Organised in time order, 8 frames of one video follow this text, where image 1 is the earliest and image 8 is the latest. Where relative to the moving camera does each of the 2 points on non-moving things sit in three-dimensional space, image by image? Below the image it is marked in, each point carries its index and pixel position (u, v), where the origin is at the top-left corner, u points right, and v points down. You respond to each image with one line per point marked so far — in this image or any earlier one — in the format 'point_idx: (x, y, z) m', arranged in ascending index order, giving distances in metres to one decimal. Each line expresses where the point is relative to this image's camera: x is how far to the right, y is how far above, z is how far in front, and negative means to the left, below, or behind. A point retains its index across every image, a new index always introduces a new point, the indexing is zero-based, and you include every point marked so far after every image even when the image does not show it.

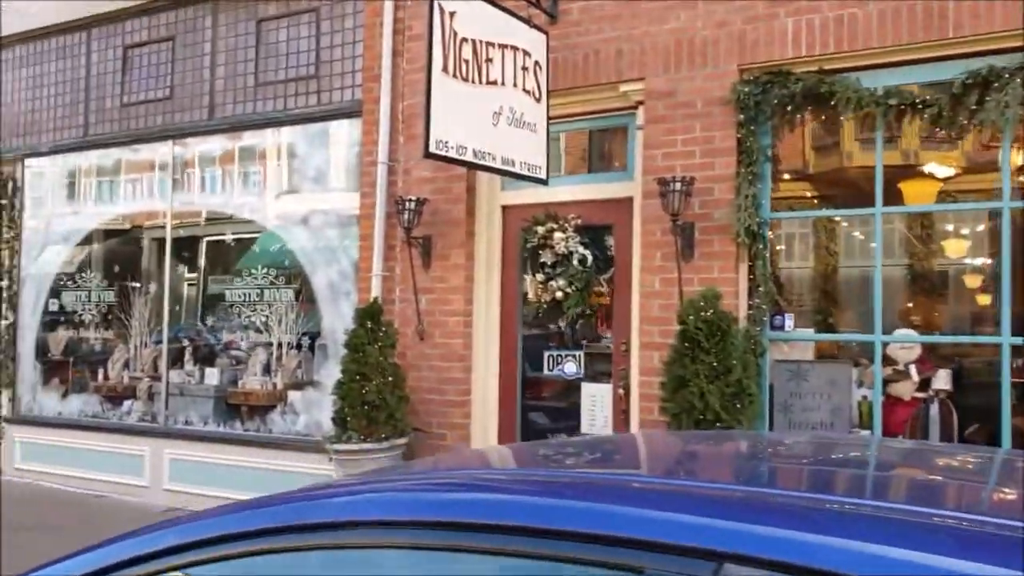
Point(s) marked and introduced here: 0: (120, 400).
0: (-3.5, -1.0, +8.4) m
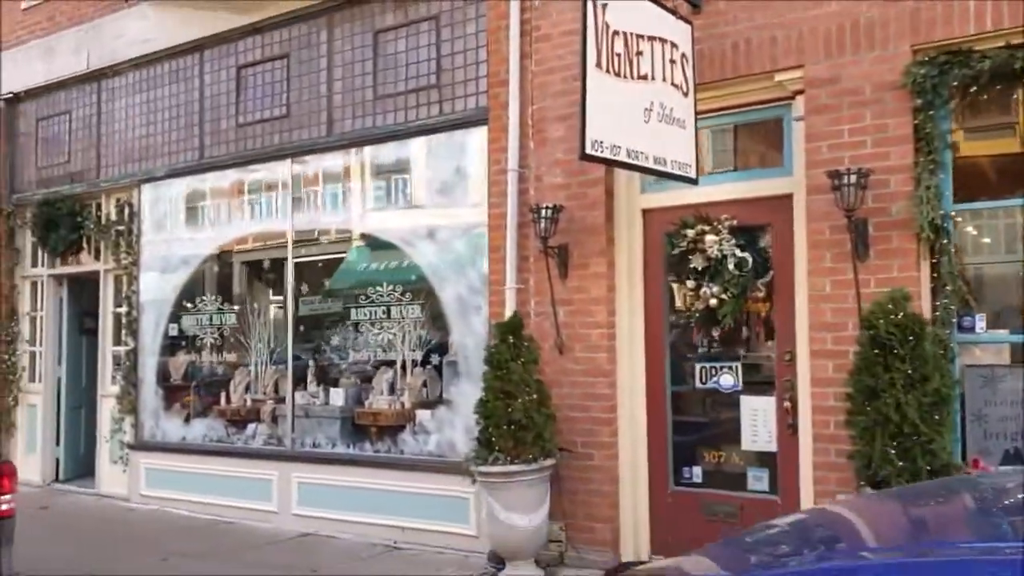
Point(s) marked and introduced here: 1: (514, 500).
0: (-2.4, -1.2, +8.3) m
1: (0.0, -1.3, +5.7) m
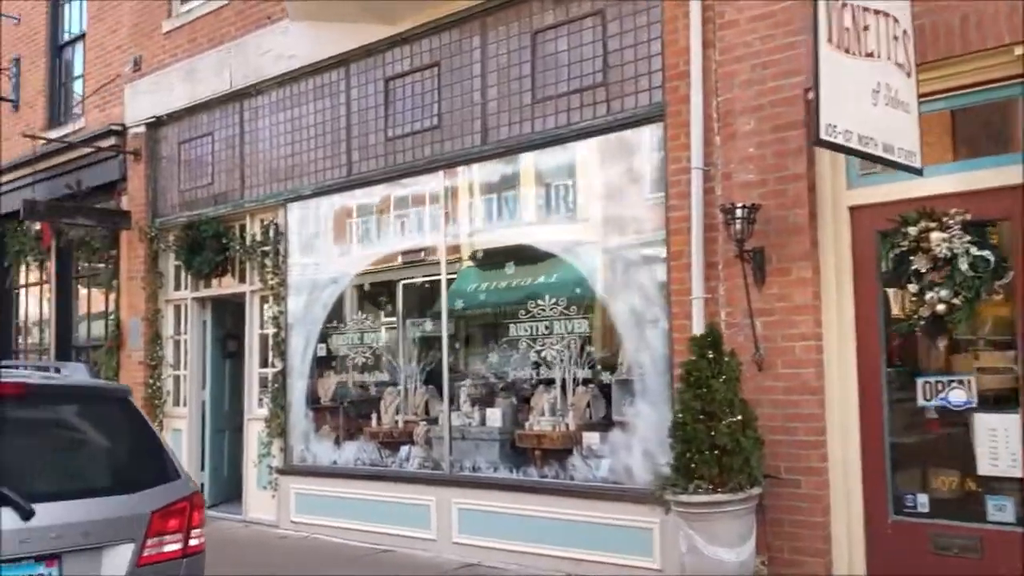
0: (-1.0, -1.3, +8.0) m
1: (+1.1, -1.3, +5.1) m
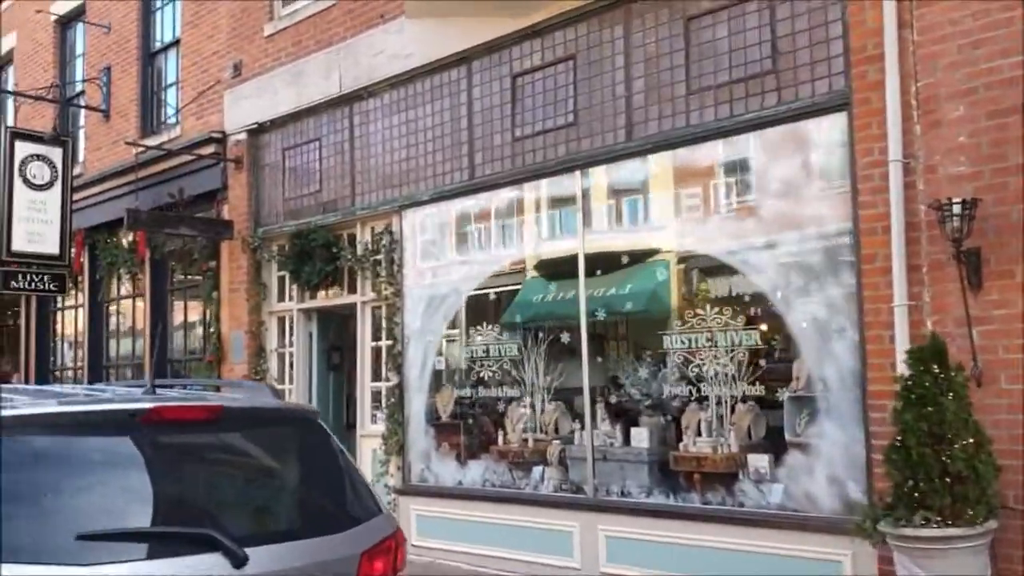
0: (+0.1, -1.4, +7.5) m
1: (+2.1, -1.3, +4.5) m
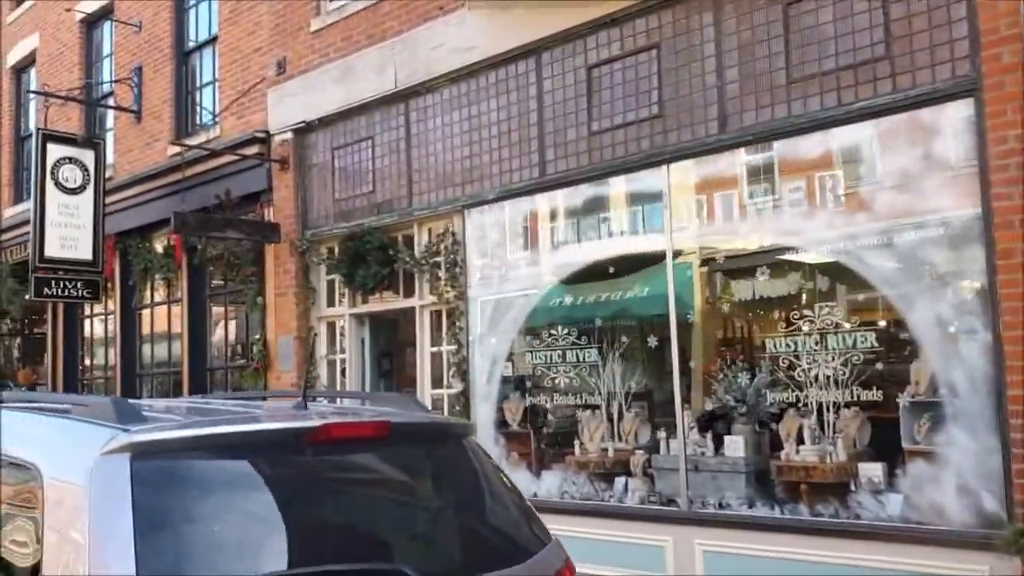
0: (+0.7, -1.4, +7.1) m
1: (+2.7, -1.3, +4.1) m
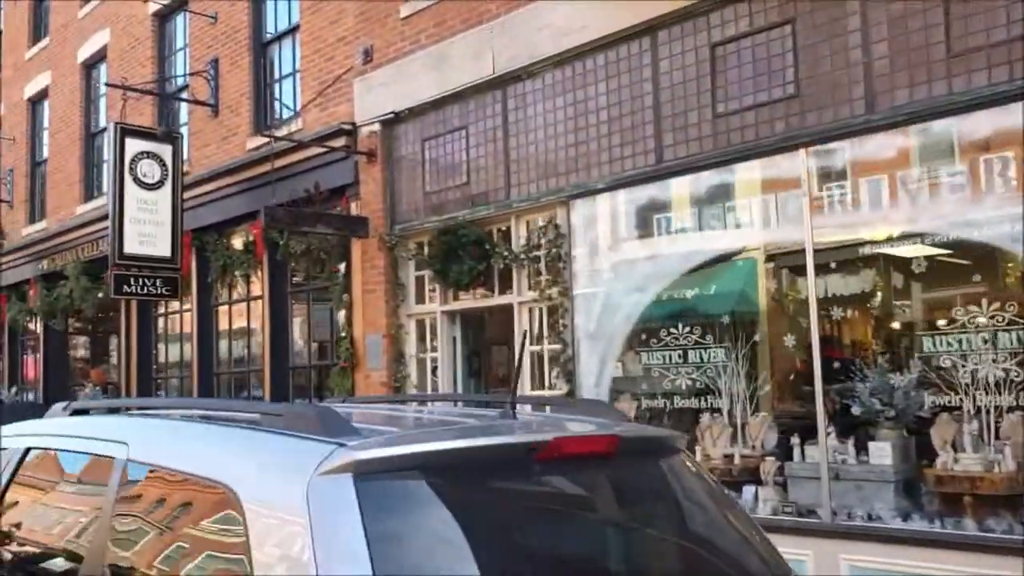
0: (+1.6, -1.4, +6.6) m
1: (+3.4, -1.3, +3.6) m
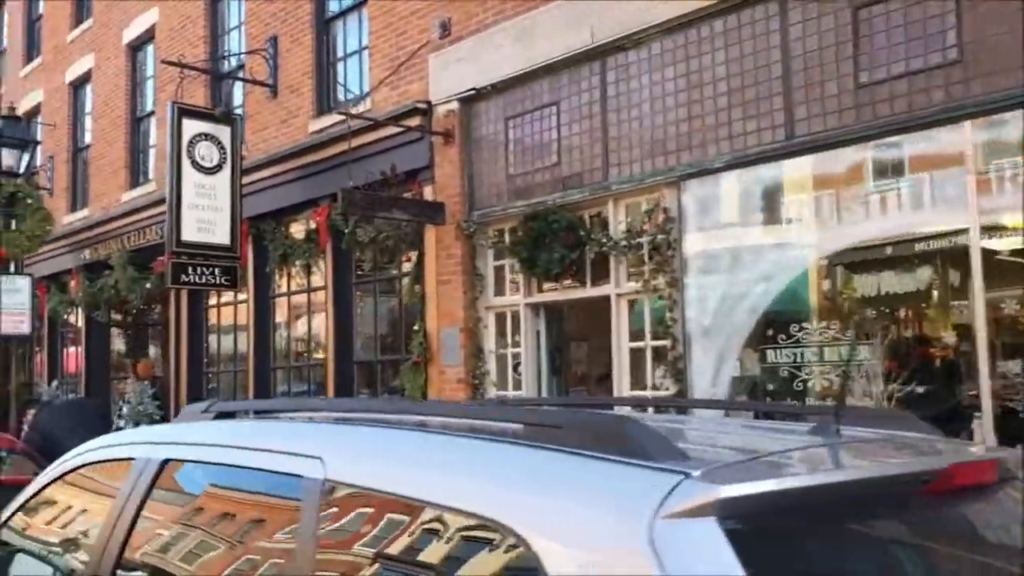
0: (+2.3, -1.3, +5.9) m
1: (+4.1, -1.2, +2.9) m
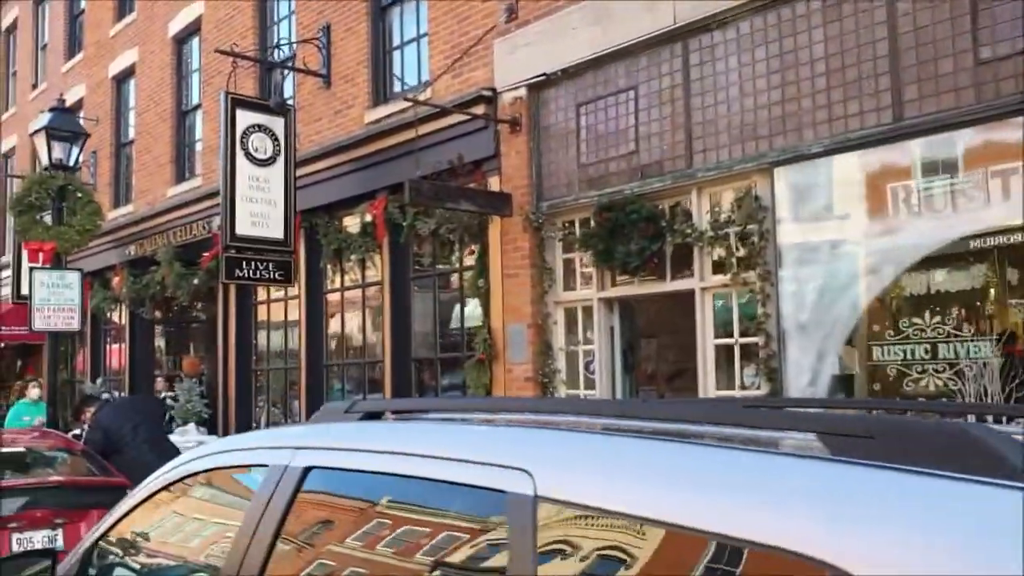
0: (+2.9, -1.3, +5.5) m
1: (+4.6, -1.2, +2.4) m
